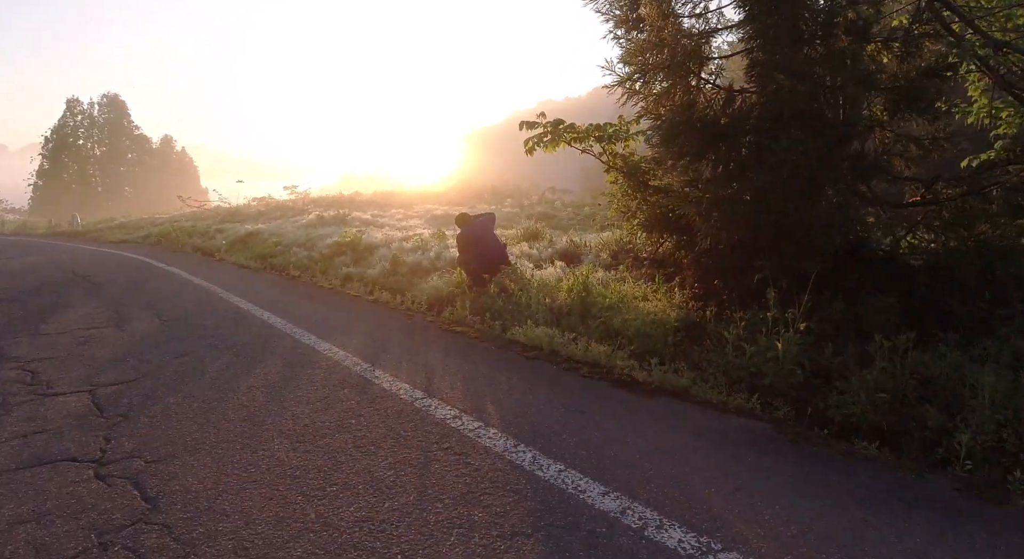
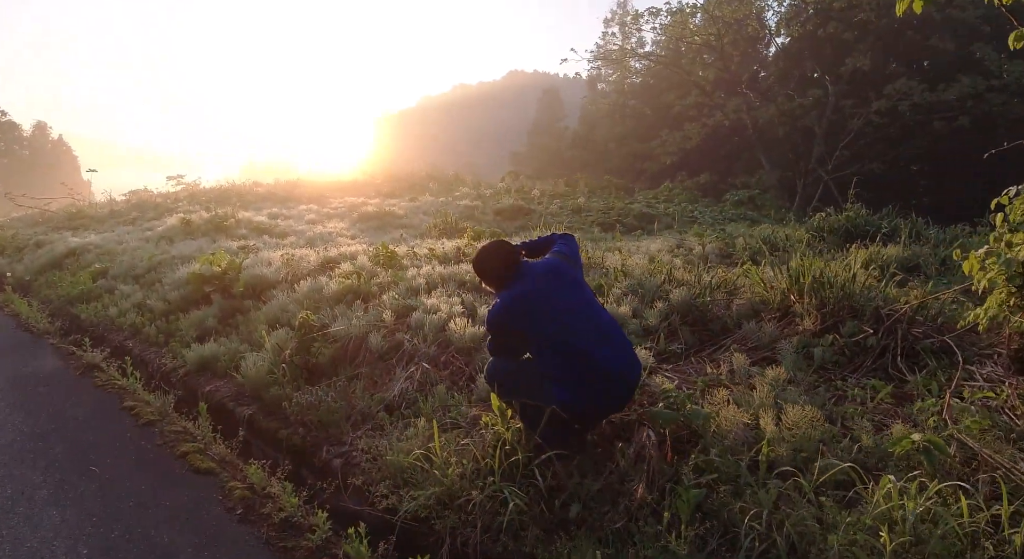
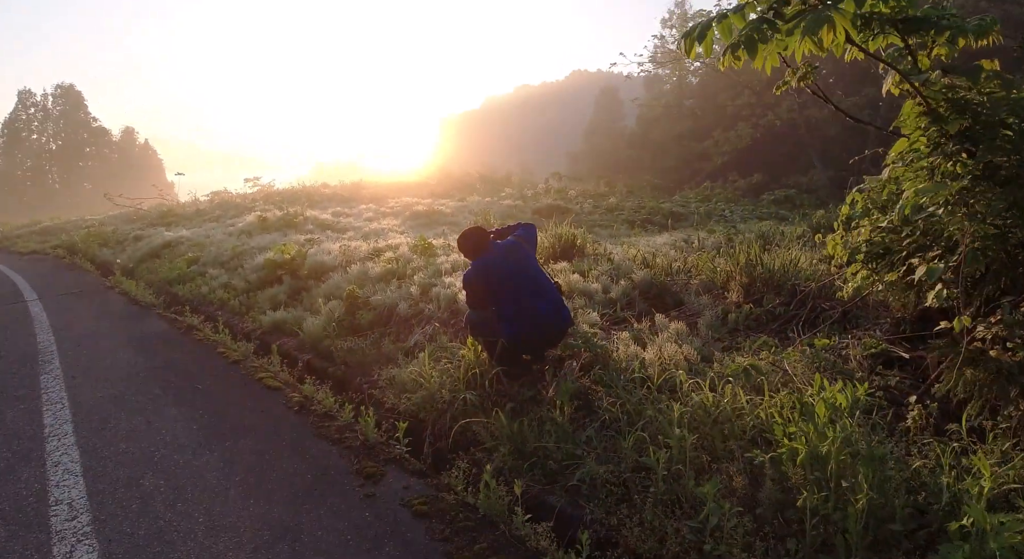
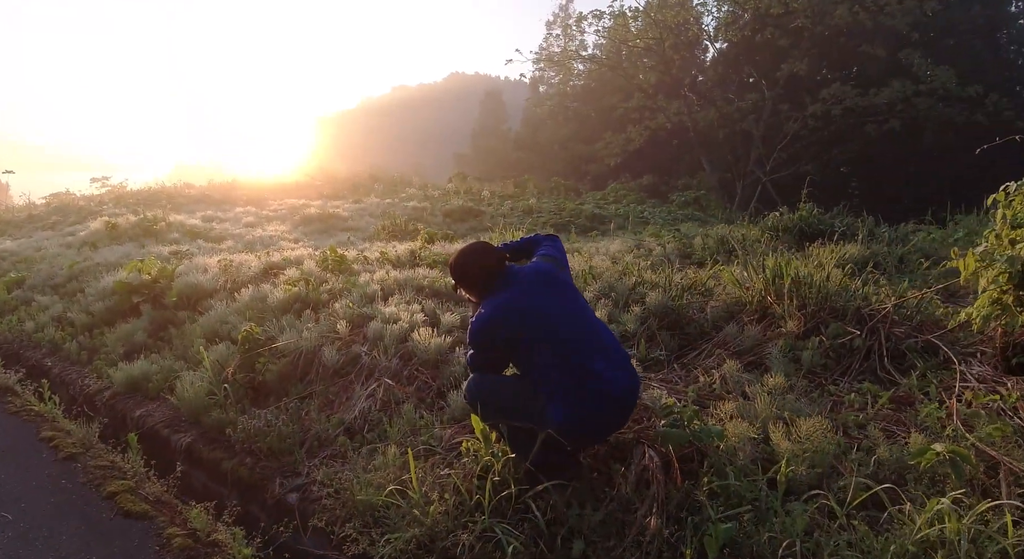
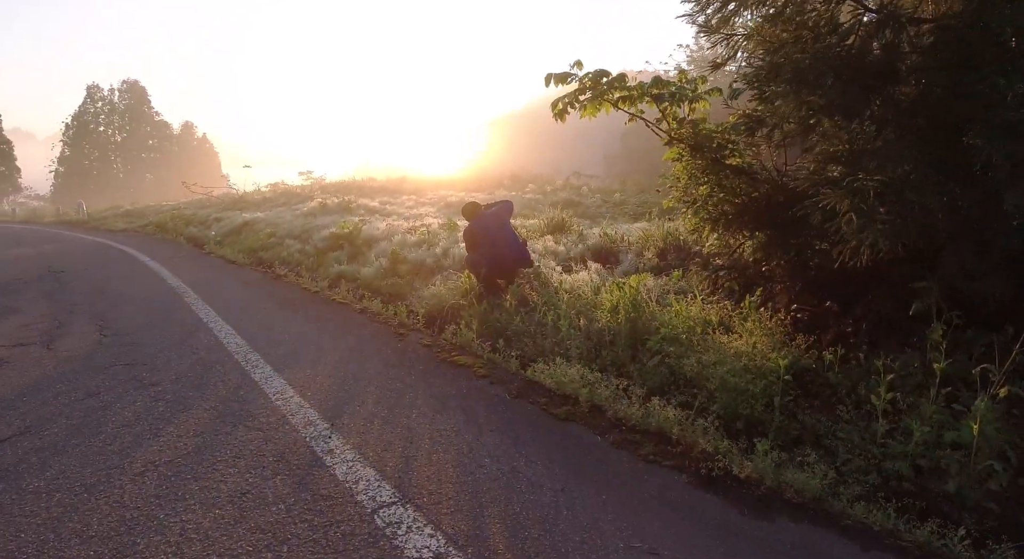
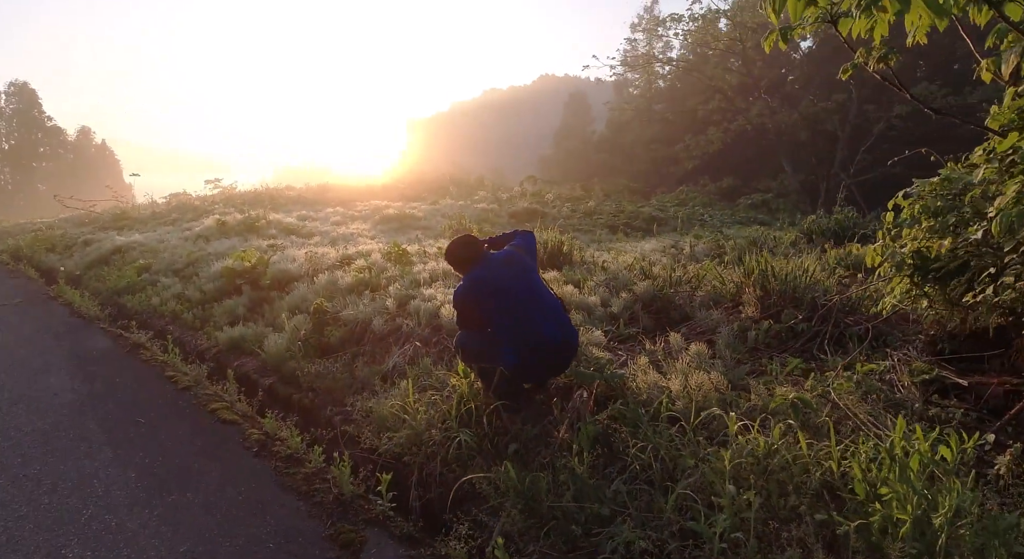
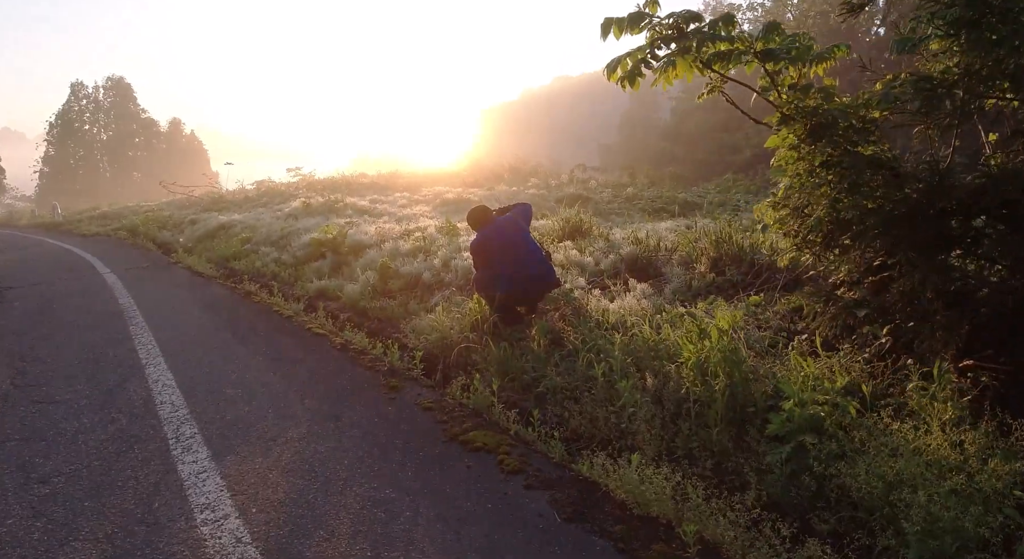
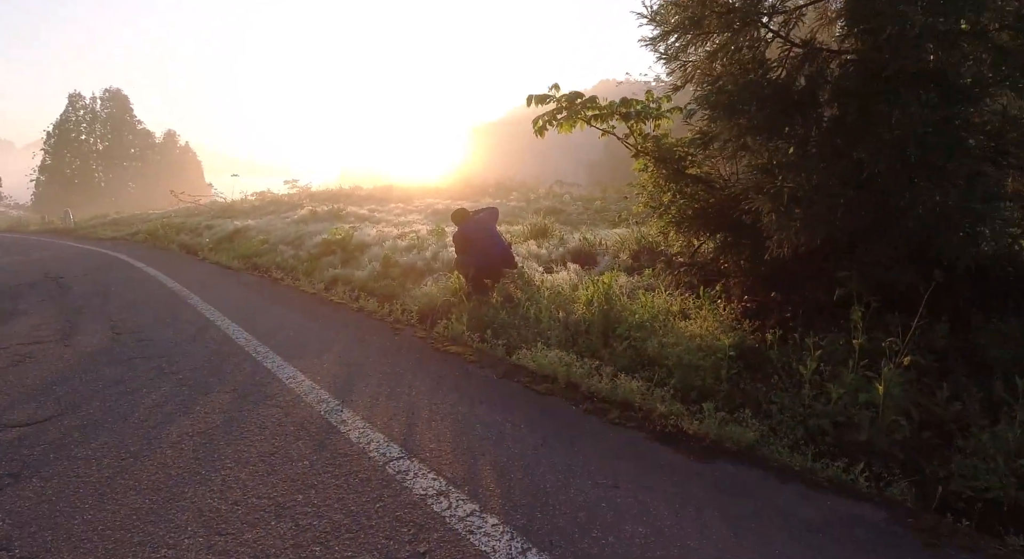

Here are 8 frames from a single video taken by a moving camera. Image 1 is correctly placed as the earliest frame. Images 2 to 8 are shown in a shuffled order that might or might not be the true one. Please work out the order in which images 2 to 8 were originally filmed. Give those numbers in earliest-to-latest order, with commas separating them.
8, 5, 7, 3, 6, 2, 4
